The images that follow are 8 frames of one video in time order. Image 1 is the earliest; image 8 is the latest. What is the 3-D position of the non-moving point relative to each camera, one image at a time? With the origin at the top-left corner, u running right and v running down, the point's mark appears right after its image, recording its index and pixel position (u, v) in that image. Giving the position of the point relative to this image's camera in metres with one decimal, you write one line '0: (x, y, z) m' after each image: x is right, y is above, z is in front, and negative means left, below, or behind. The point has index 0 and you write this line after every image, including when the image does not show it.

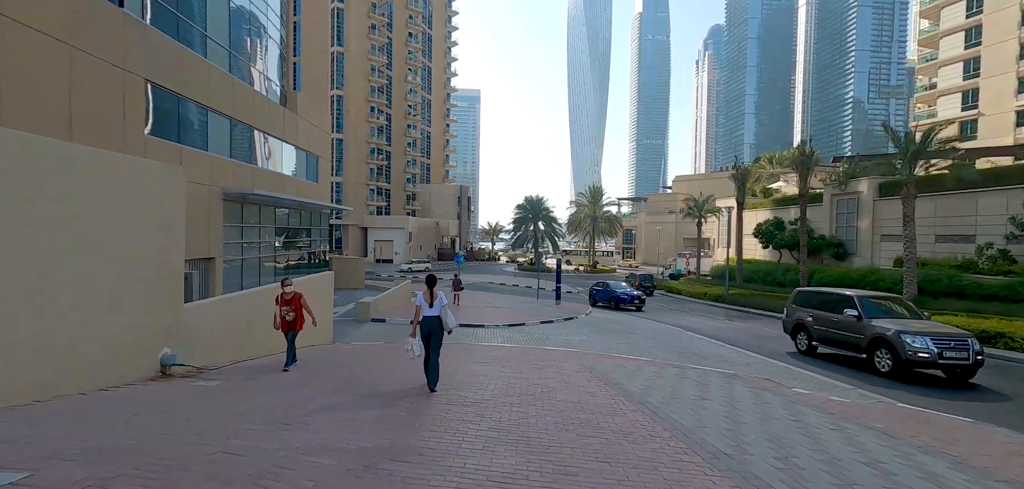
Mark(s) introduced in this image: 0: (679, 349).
0: (+4.9, -3.1, +11.7) m
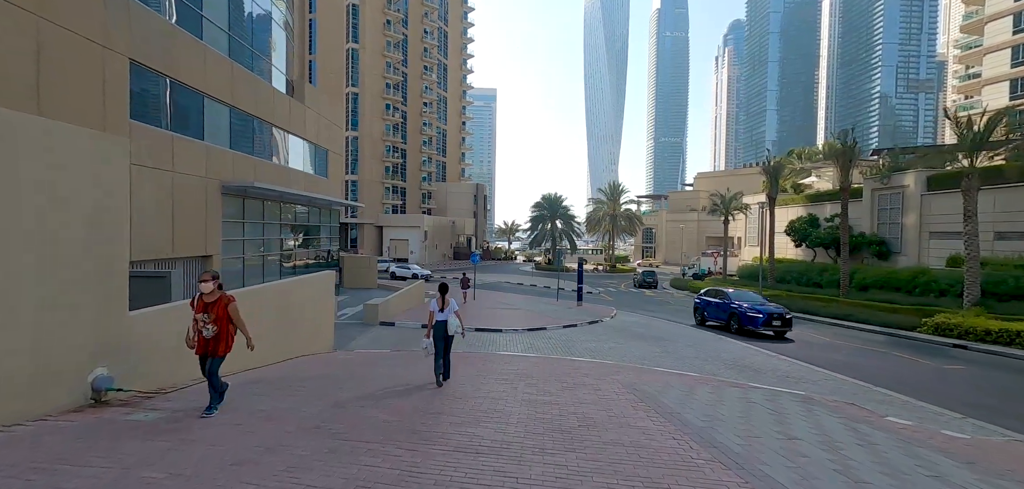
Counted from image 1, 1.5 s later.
0: (+5.4, -2.9, +10.2) m
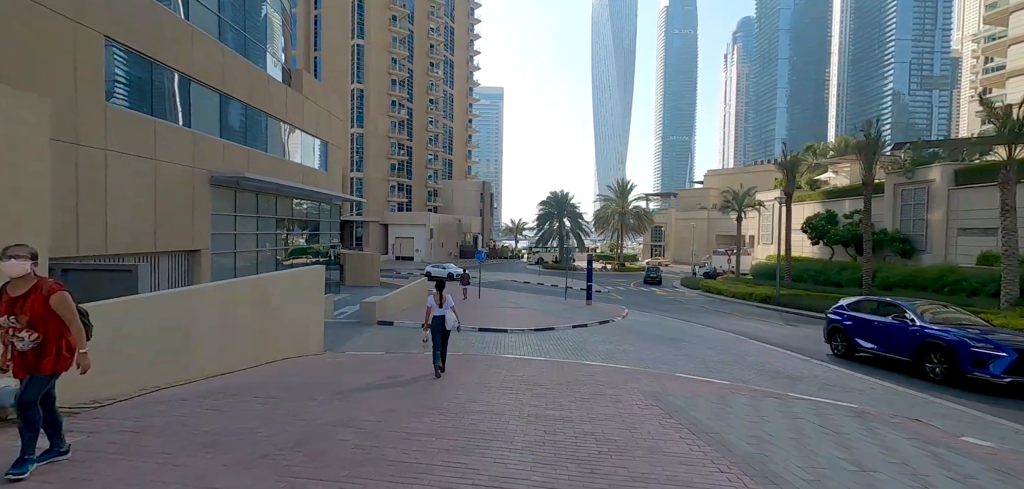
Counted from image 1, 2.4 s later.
0: (+5.5, -2.8, +9.2) m
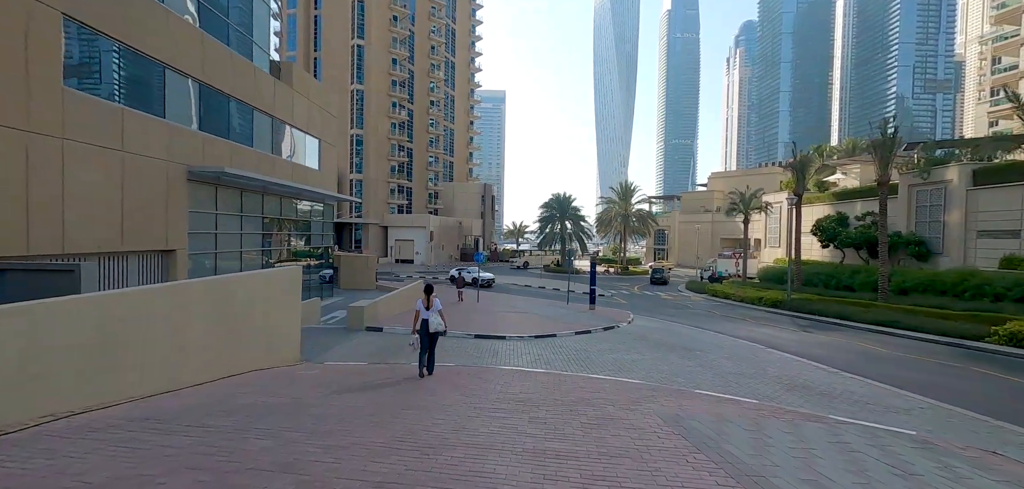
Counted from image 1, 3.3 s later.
0: (+5.5, -2.8, +8.2) m
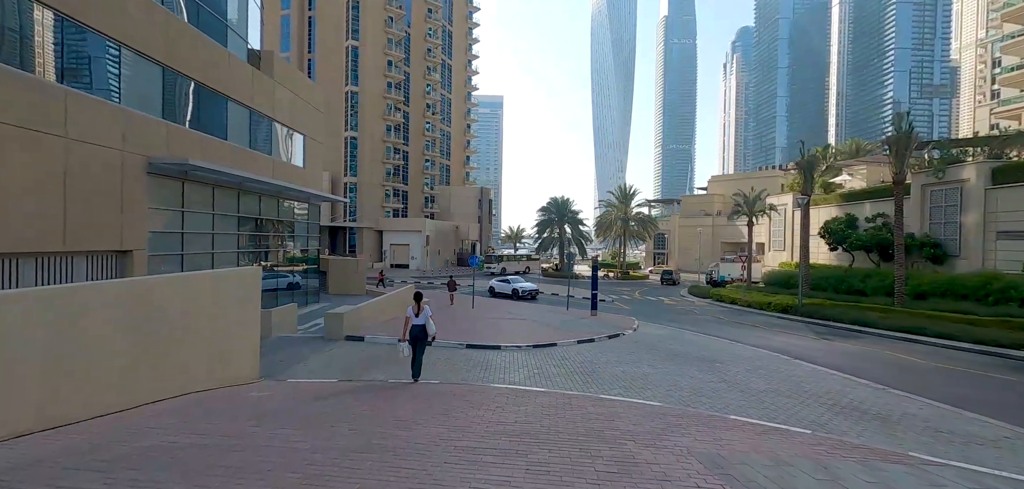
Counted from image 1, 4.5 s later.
0: (+5.4, -2.7, +7.0) m
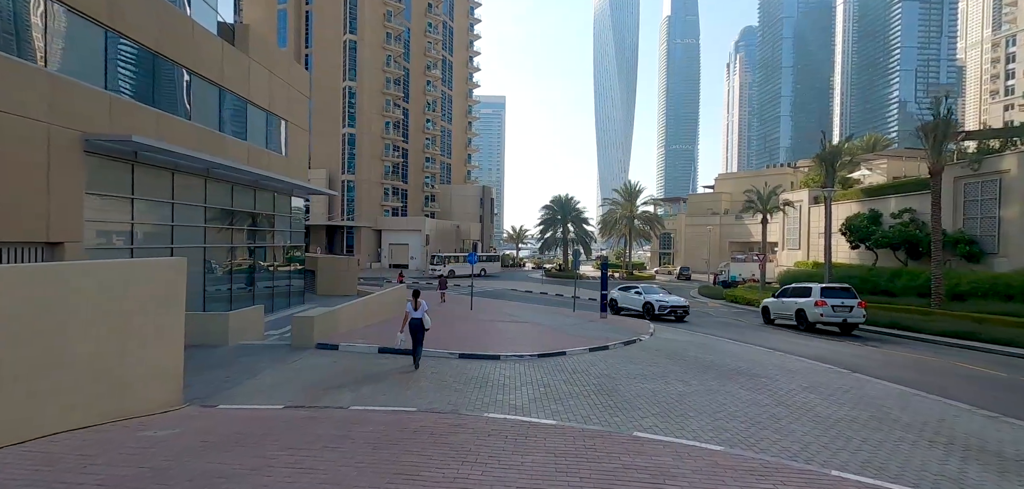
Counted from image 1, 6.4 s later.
0: (+5.4, -2.5, +5.2) m
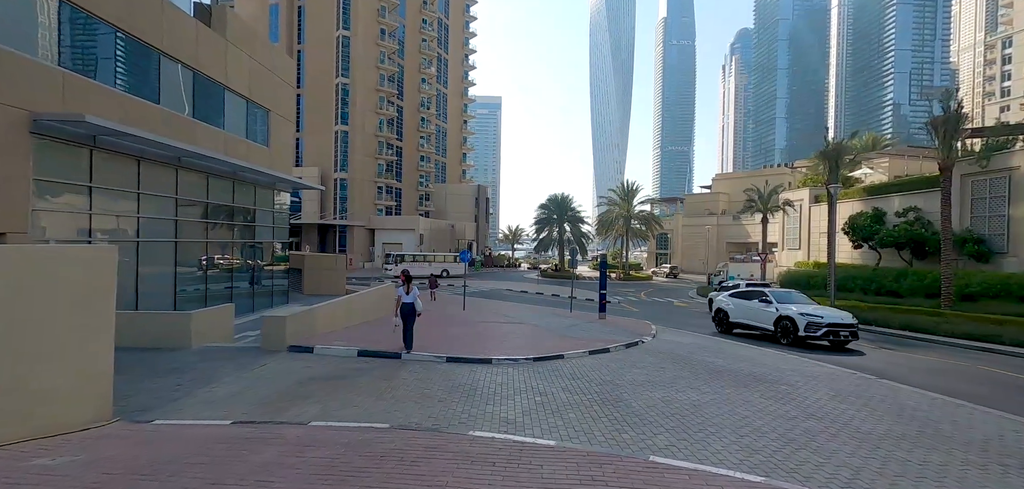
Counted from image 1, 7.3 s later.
0: (+5.3, -2.3, +4.4) m
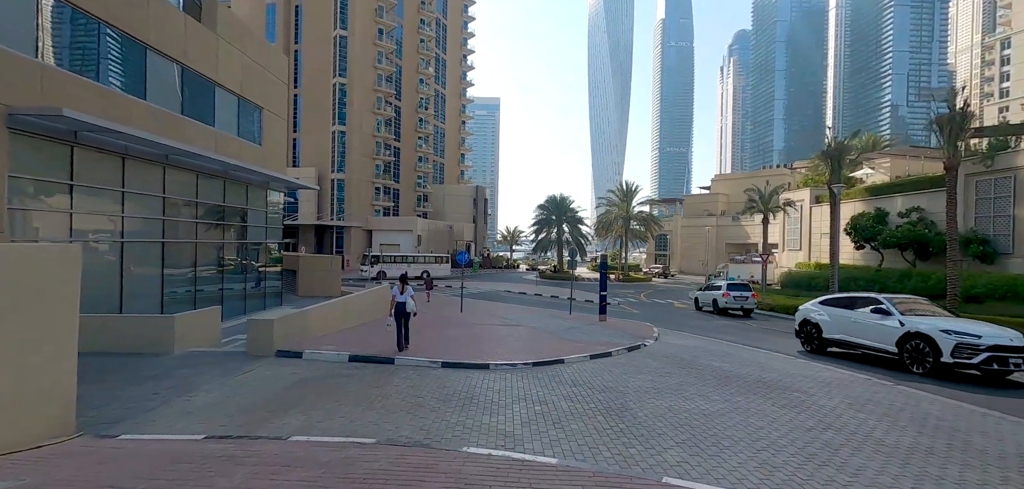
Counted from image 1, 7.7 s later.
0: (+5.3, -2.3, +4.0) m
